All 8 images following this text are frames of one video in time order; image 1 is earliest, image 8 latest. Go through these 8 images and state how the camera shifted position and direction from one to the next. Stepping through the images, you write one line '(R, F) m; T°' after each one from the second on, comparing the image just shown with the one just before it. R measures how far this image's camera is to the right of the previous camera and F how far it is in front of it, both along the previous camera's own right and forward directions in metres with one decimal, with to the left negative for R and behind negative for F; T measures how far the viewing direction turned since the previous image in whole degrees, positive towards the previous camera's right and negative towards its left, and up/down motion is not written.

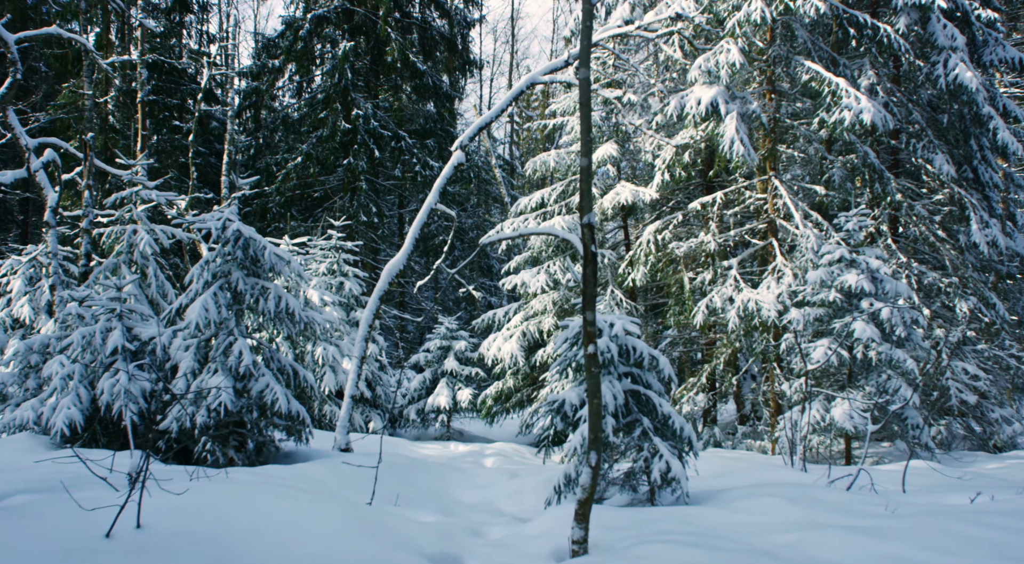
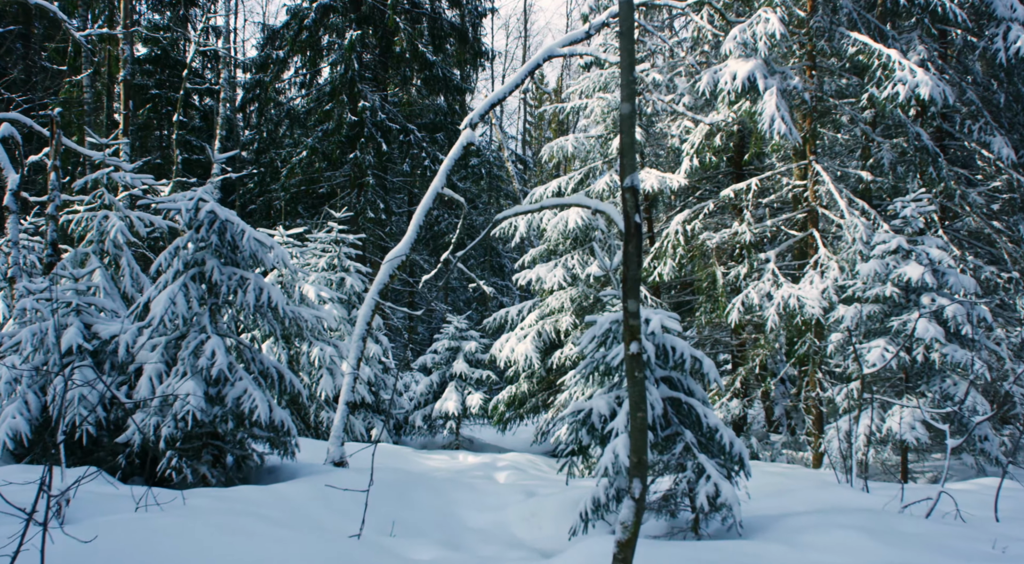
(-0.1, +1.3) m; -1°
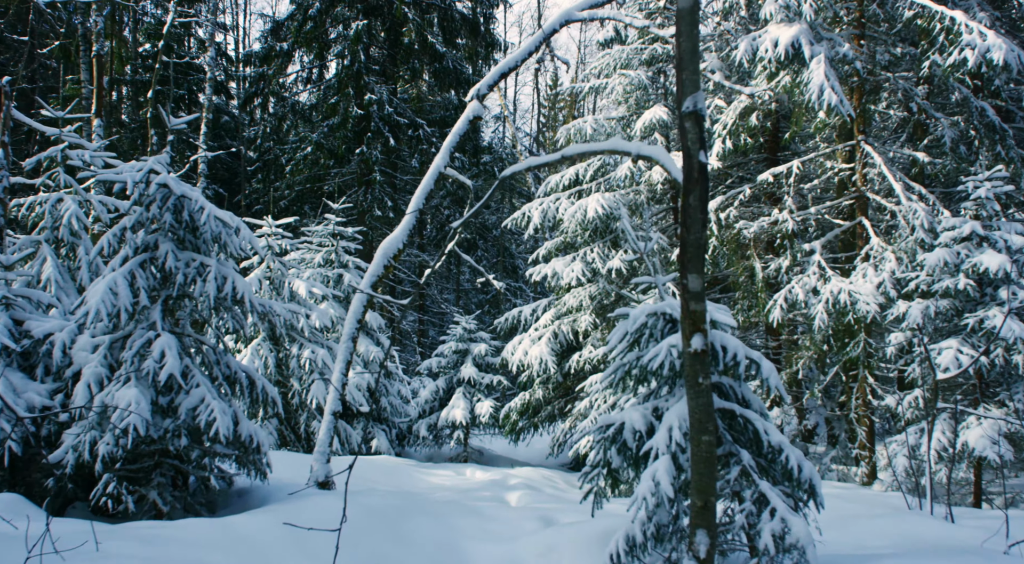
(0.0, +1.4) m; -1°
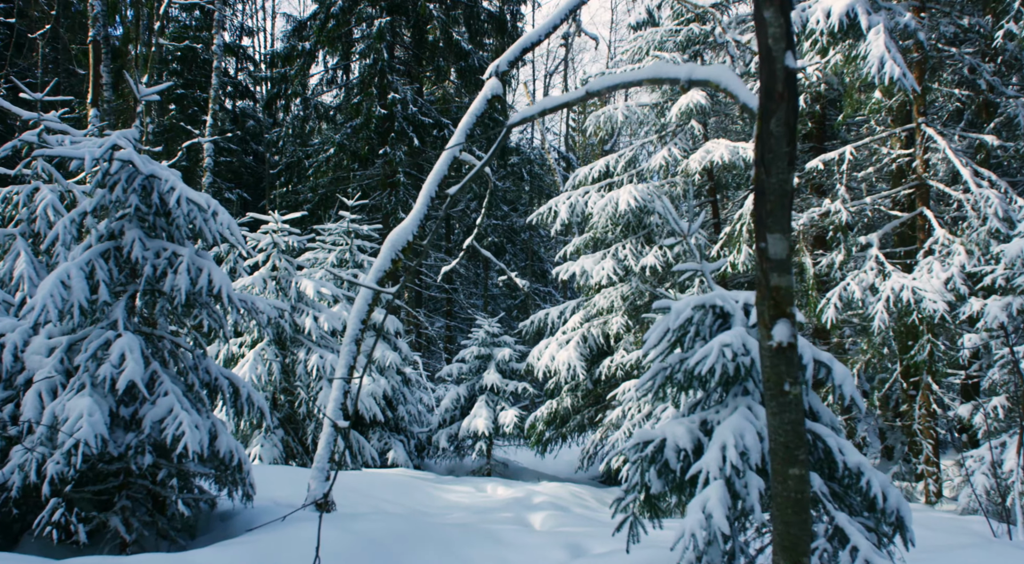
(+0.1, +1.0) m; -2°
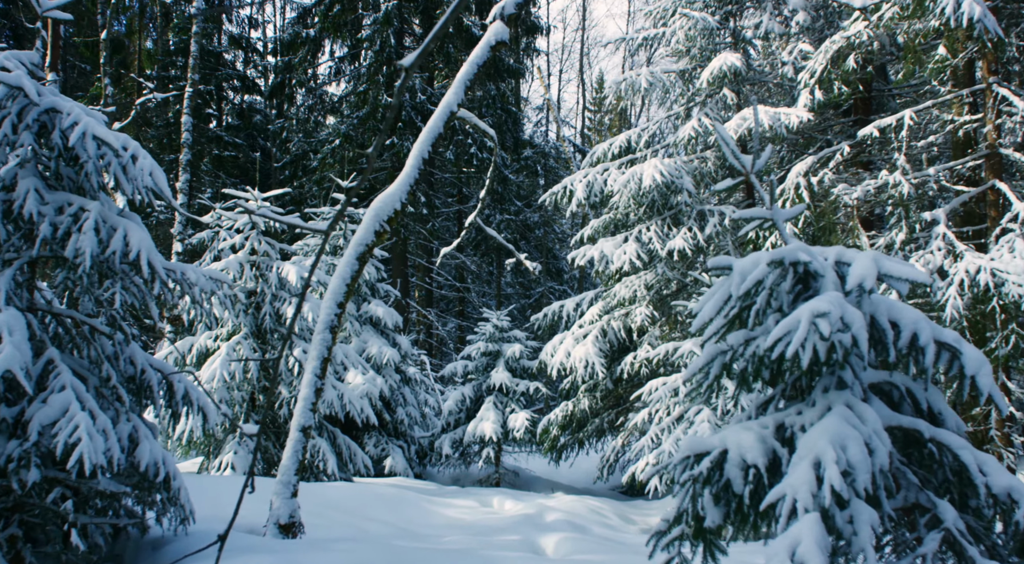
(+0.1, +1.4) m; -1°
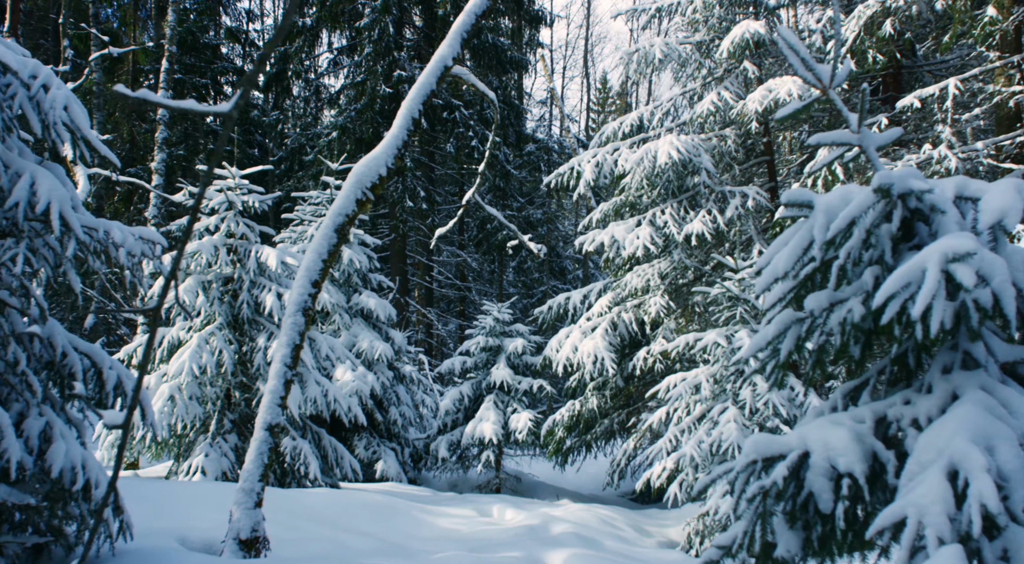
(0.0, +0.9) m; 0°
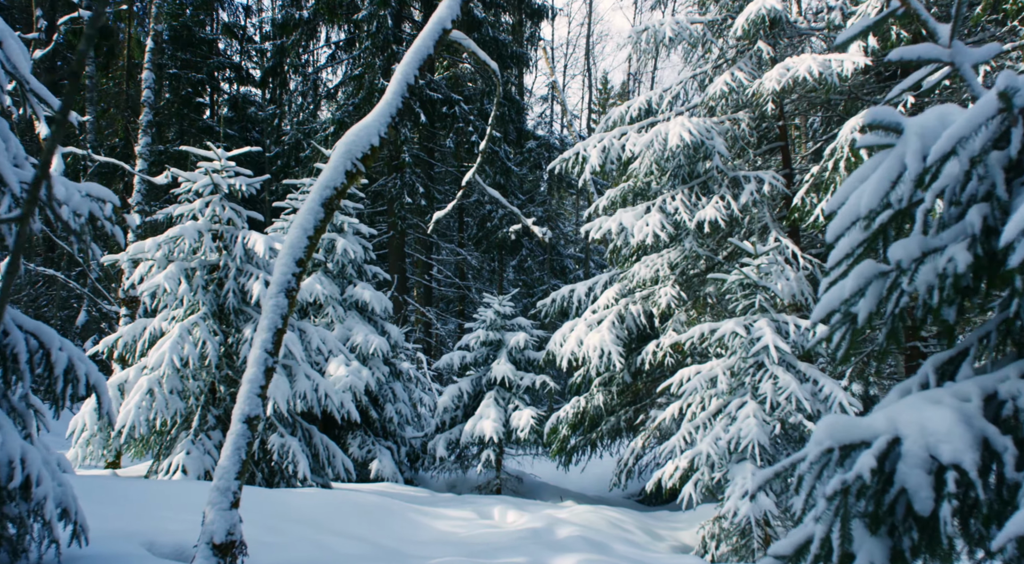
(0.0, +0.5) m; 0°
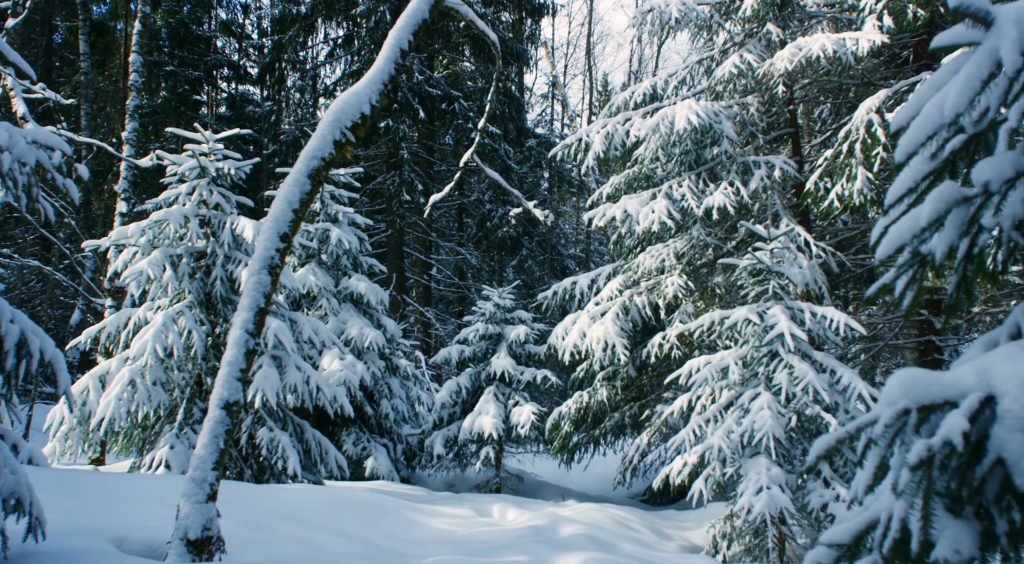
(0.0, +0.4) m; 0°
